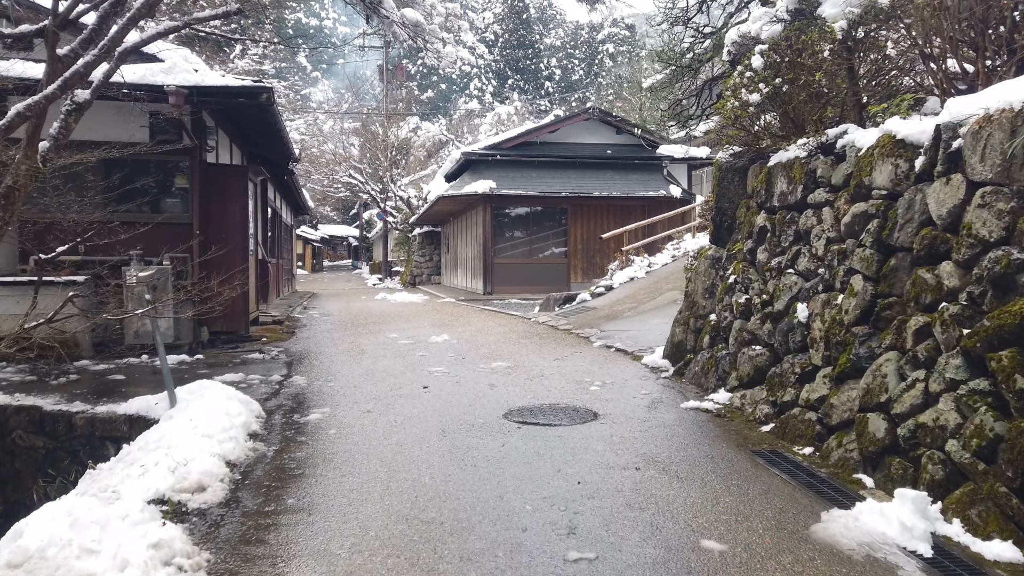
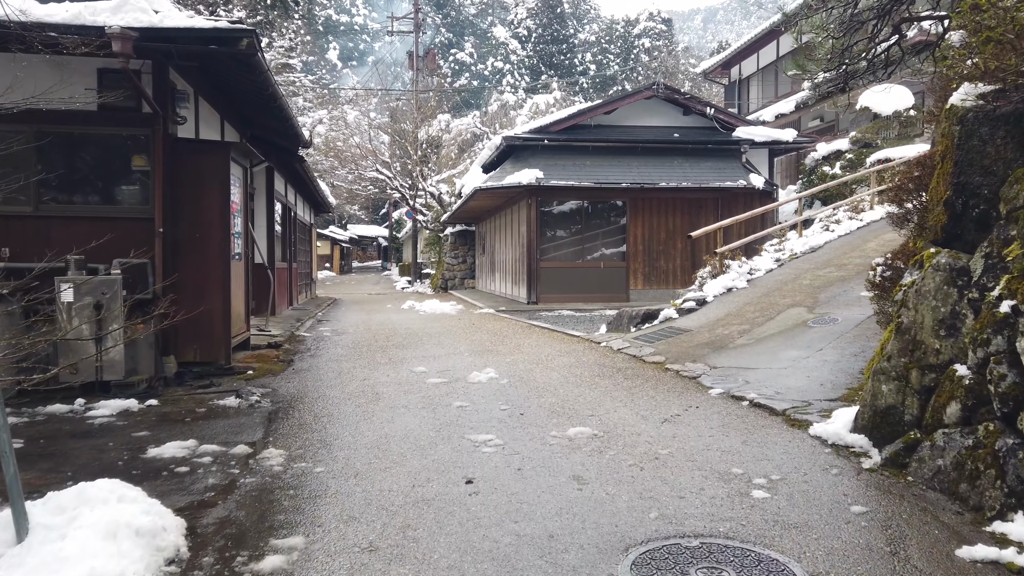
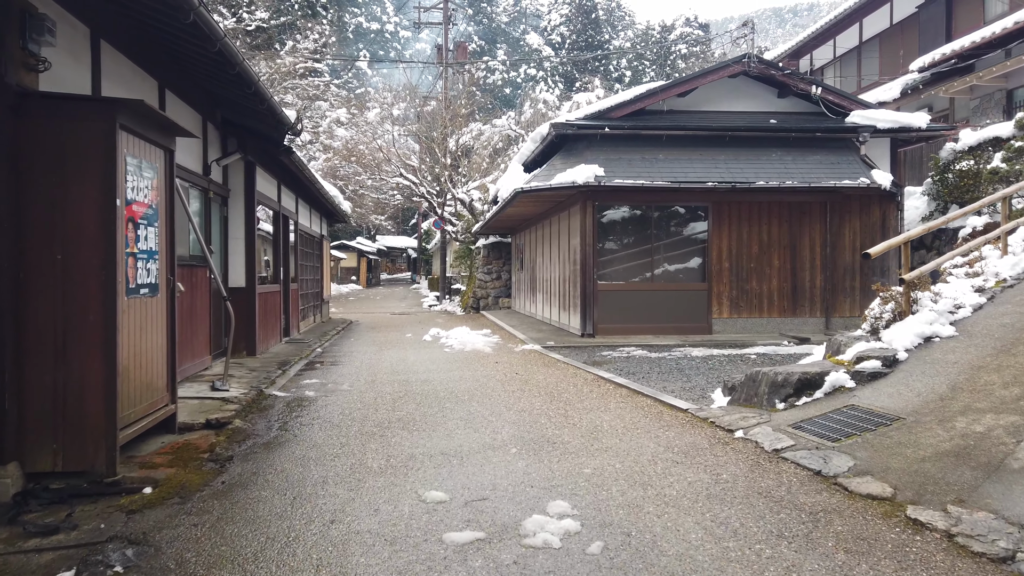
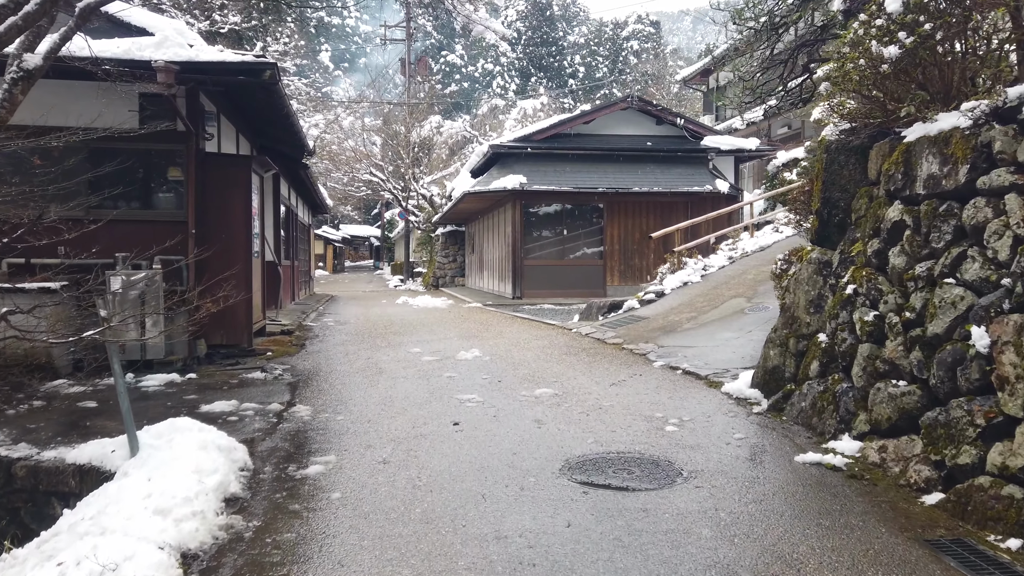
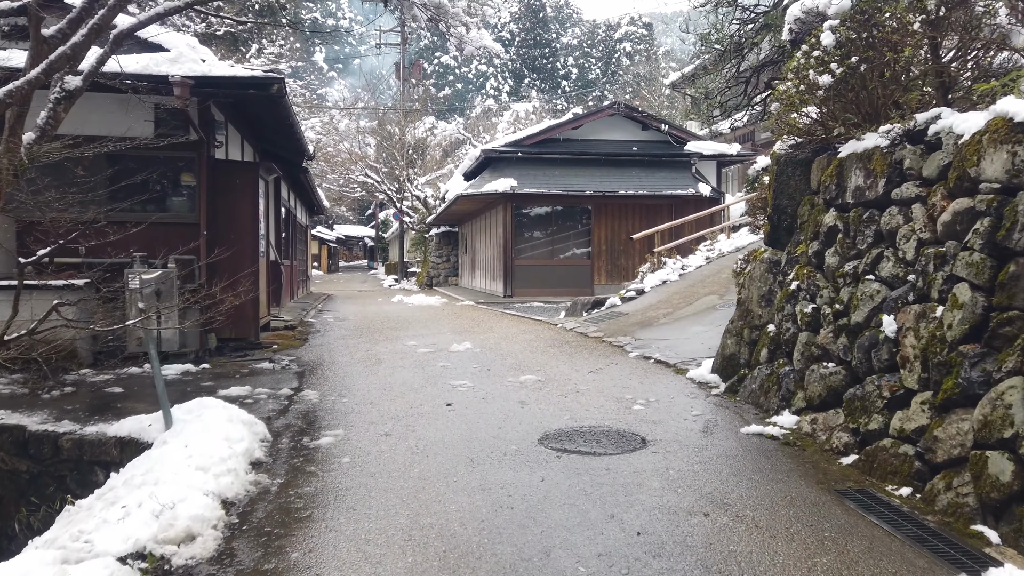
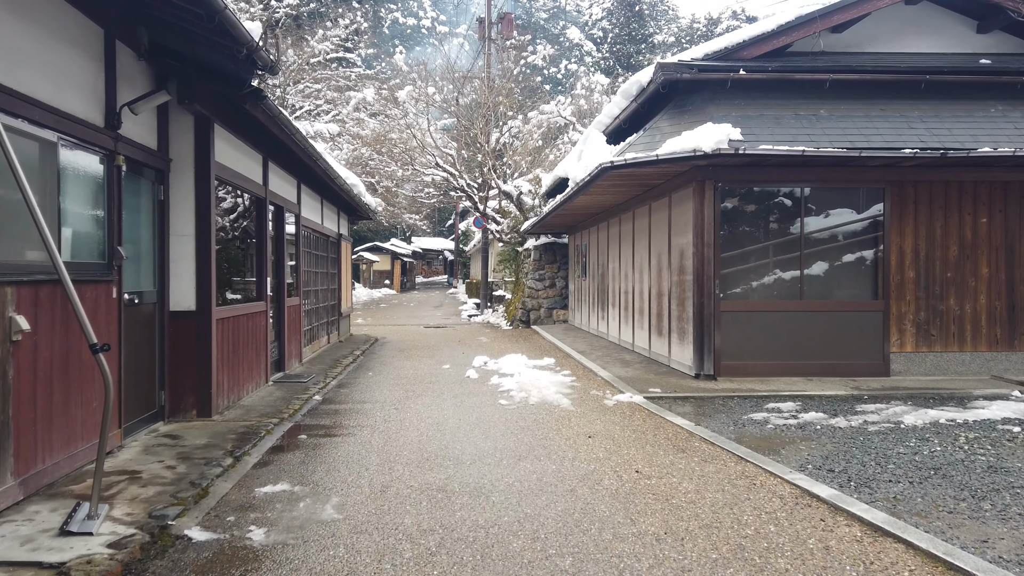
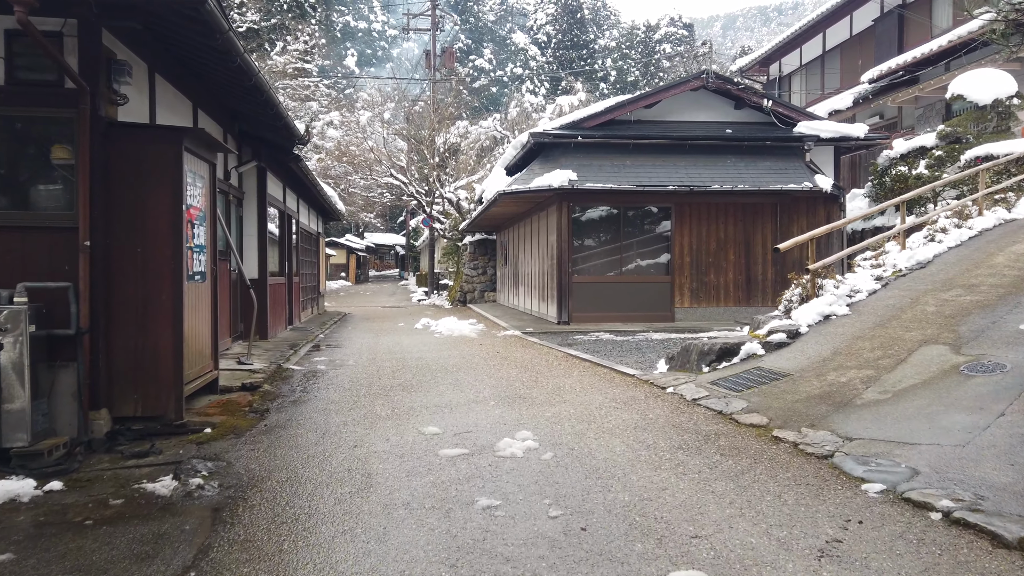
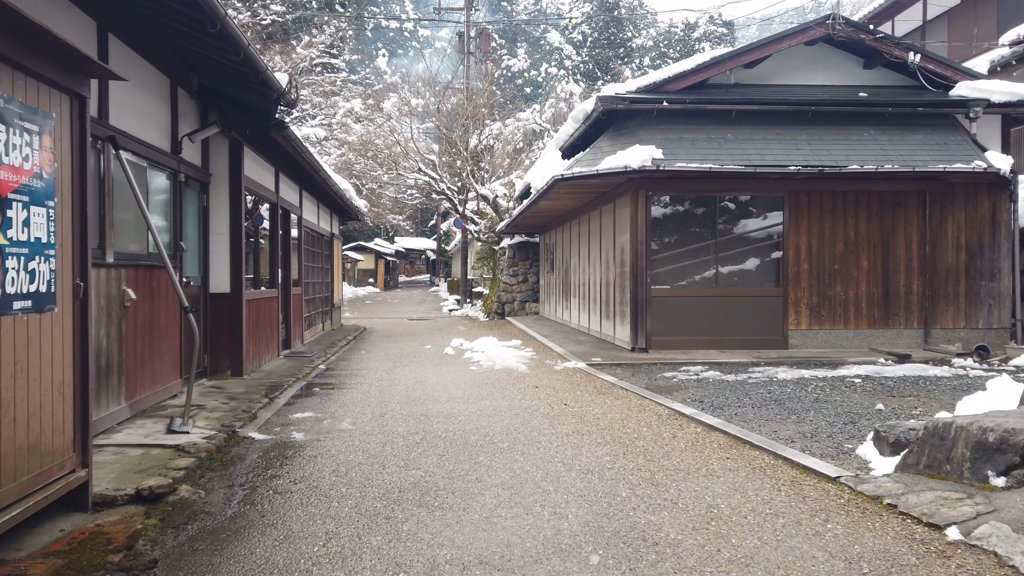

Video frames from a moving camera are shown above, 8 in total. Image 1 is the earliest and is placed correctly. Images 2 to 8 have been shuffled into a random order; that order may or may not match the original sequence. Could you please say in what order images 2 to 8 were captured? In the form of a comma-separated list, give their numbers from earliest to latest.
5, 4, 2, 7, 3, 8, 6
